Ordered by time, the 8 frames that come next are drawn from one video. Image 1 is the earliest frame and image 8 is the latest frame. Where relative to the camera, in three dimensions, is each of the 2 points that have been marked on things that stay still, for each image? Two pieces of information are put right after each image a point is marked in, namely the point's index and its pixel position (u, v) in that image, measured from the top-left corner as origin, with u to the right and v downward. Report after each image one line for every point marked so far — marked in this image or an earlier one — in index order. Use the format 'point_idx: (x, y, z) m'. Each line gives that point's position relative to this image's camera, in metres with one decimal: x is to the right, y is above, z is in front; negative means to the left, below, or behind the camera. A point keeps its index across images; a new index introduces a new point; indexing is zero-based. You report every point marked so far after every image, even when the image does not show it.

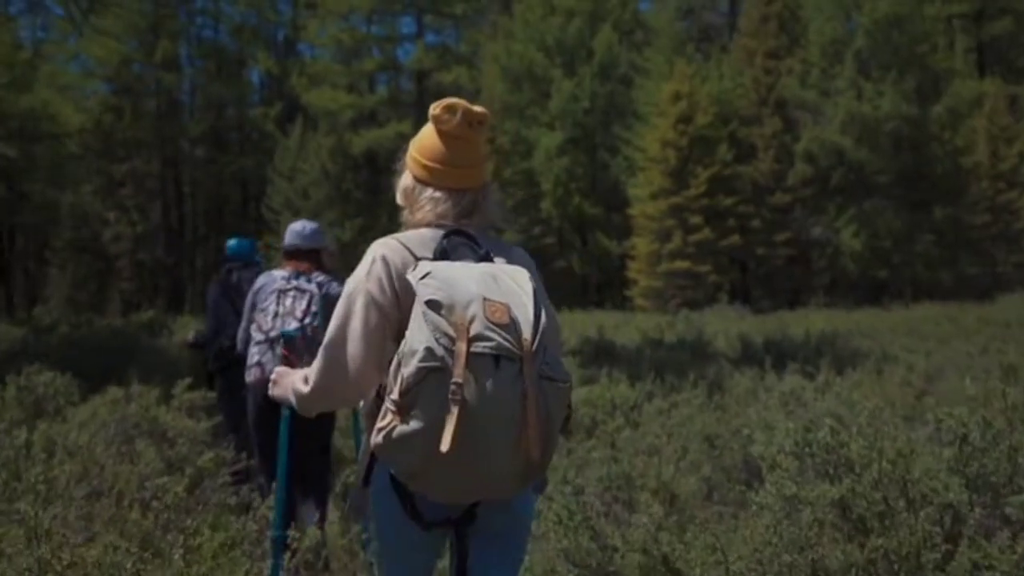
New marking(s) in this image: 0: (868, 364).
0: (+5.4, -1.1, +13.4) m
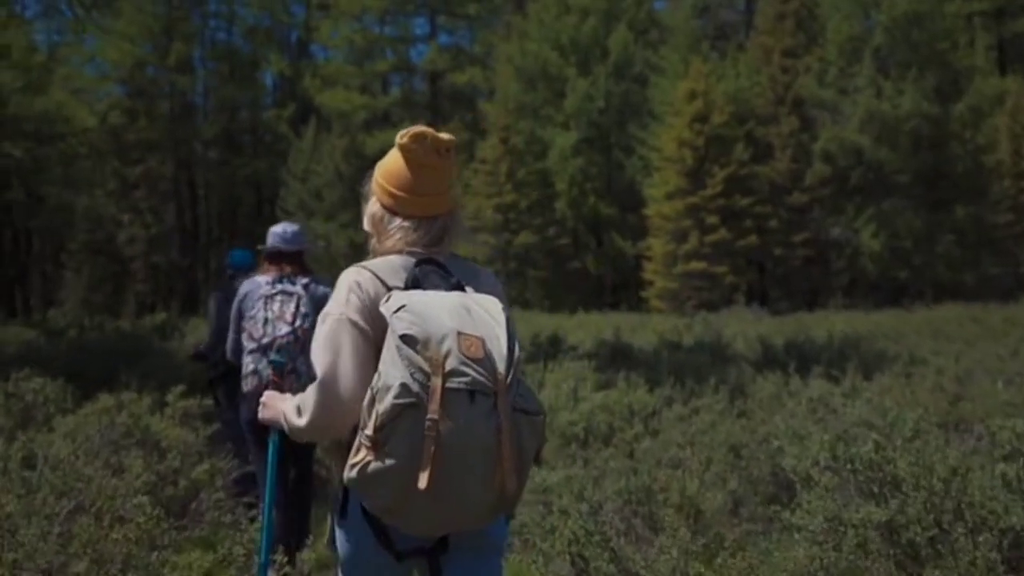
0: (+5.6, -1.2, +12.9) m
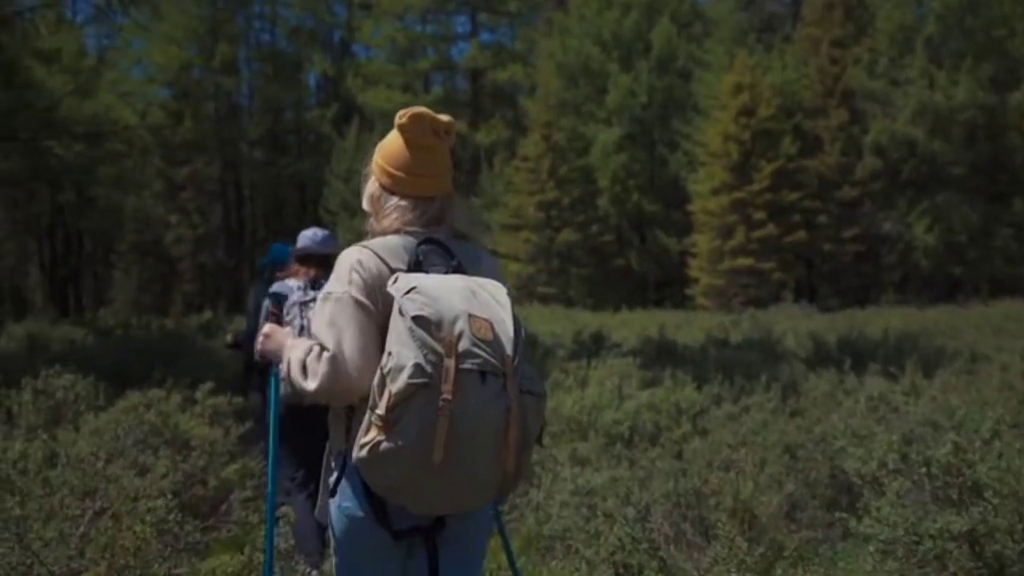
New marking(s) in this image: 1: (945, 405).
0: (+6.2, -1.1, +12.3) m
1: (+3.9, -1.0, +7.9) m
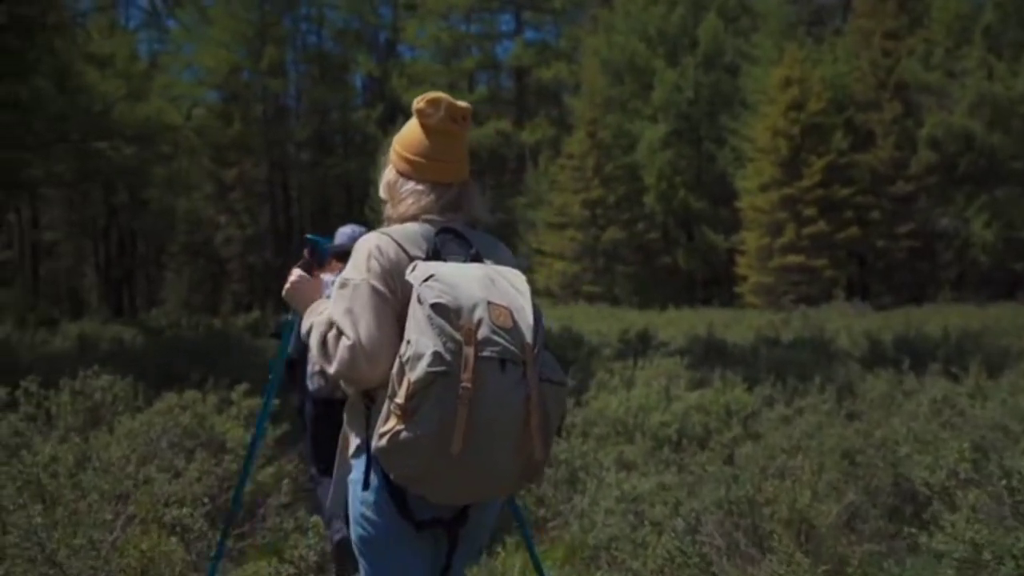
0: (+6.8, -1.0, +11.7) m
1: (+4.2, -1.0, +7.5) m
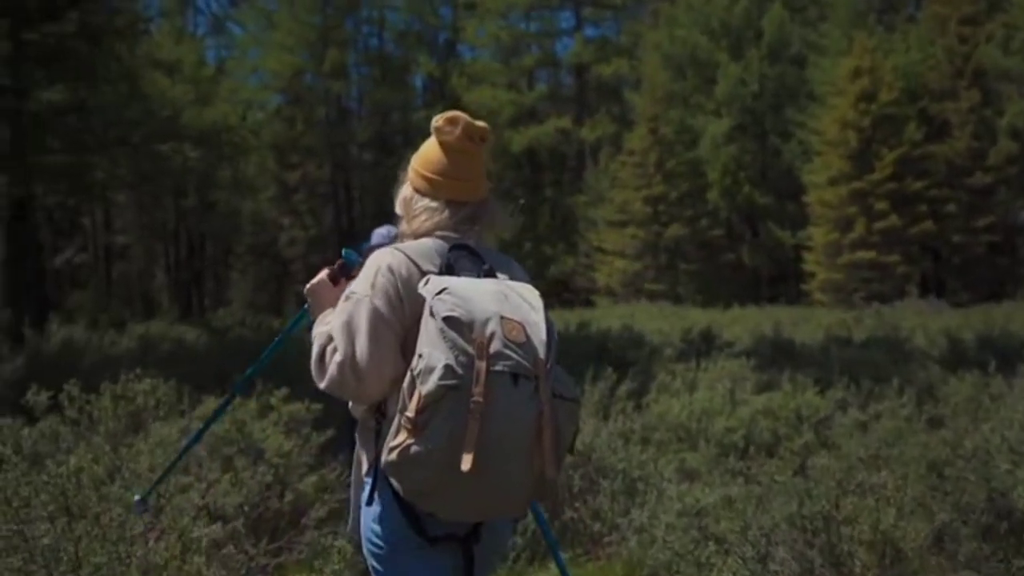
0: (+7.5, -1.0, +10.8) m
1: (+4.7, -1.0, +6.8) m
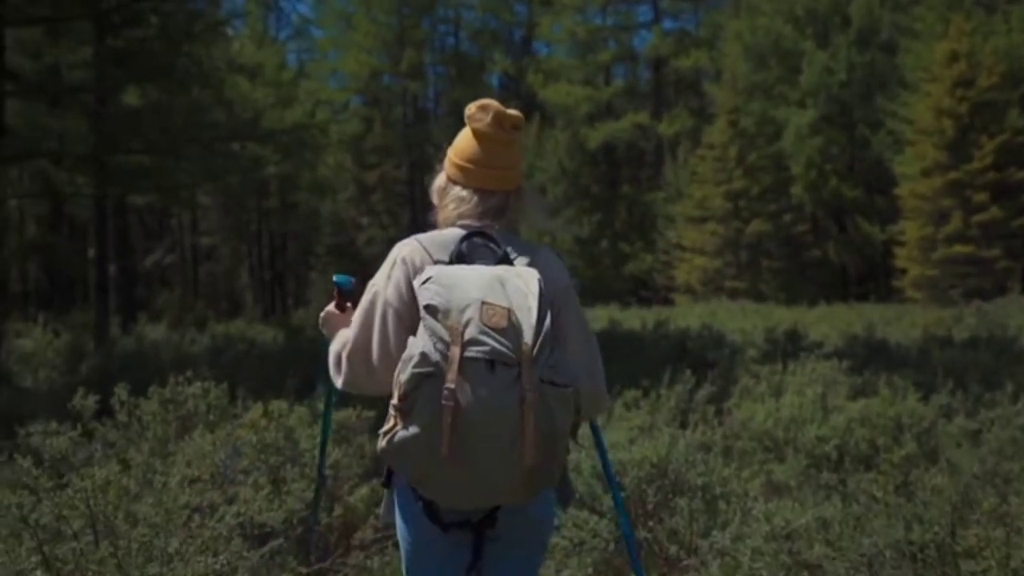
0: (+8.3, -0.9, +9.6) m
1: (+5.1, -0.9, +5.8) m
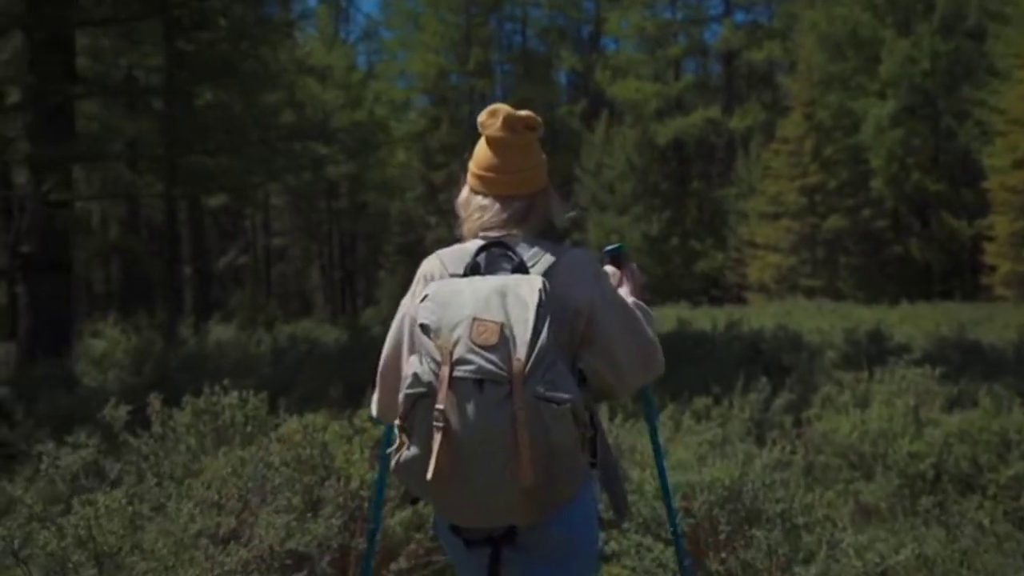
0: (+8.9, -0.9, +8.4) m
1: (+5.4, -0.9, +4.9) m
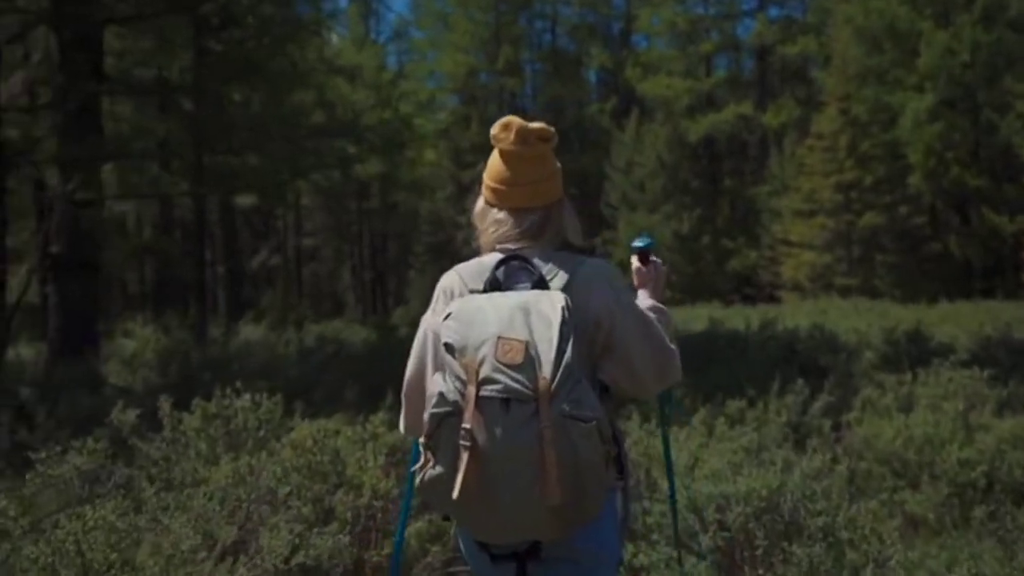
0: (+9.1, -0.9, +7.8) m
1: (+5.6, -0.9, +4.4) m
